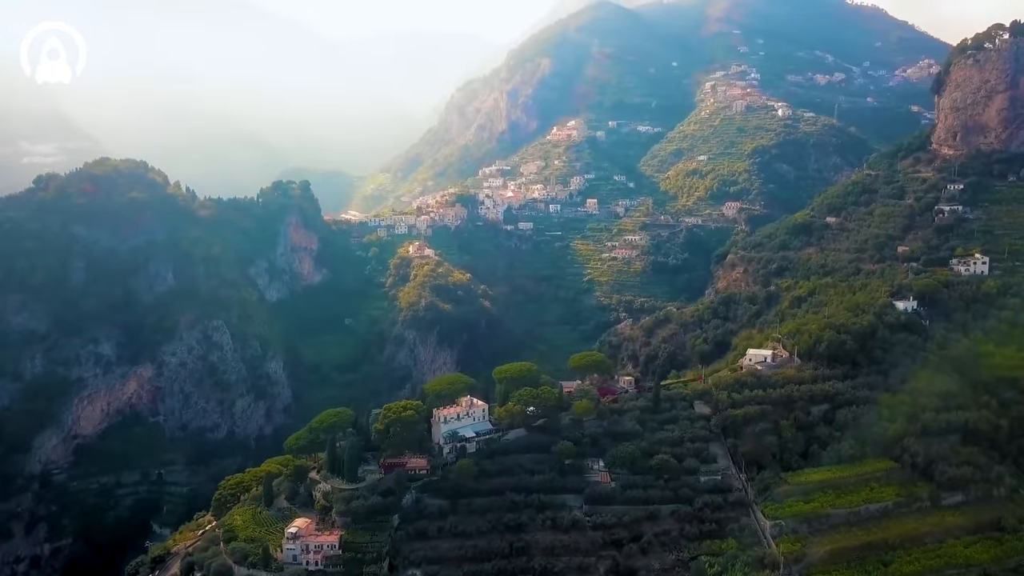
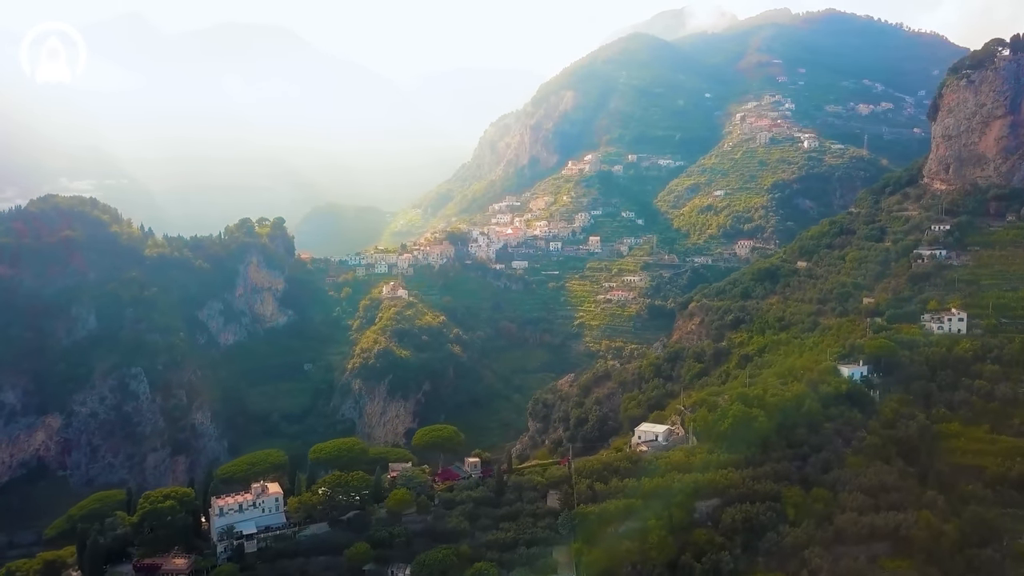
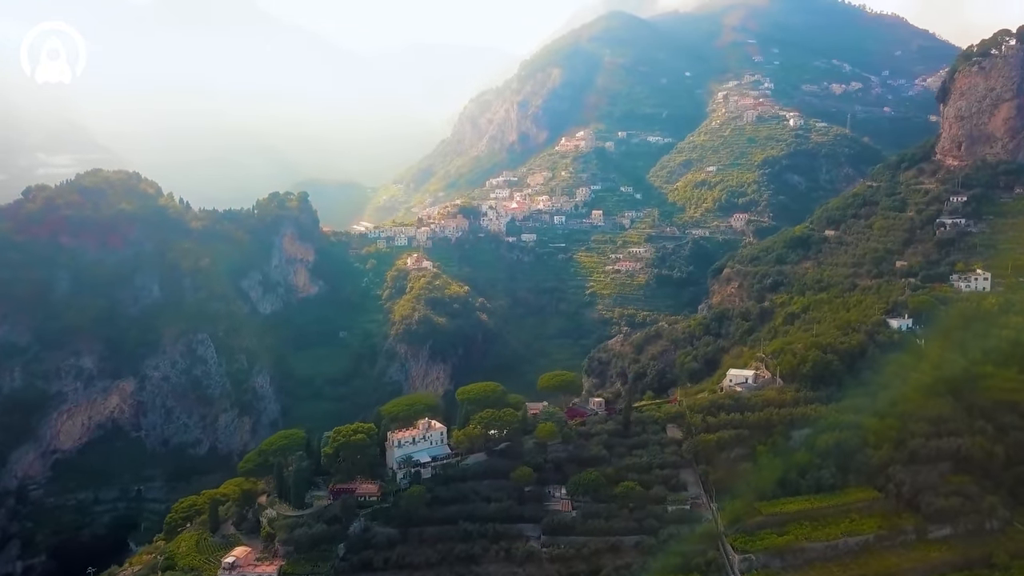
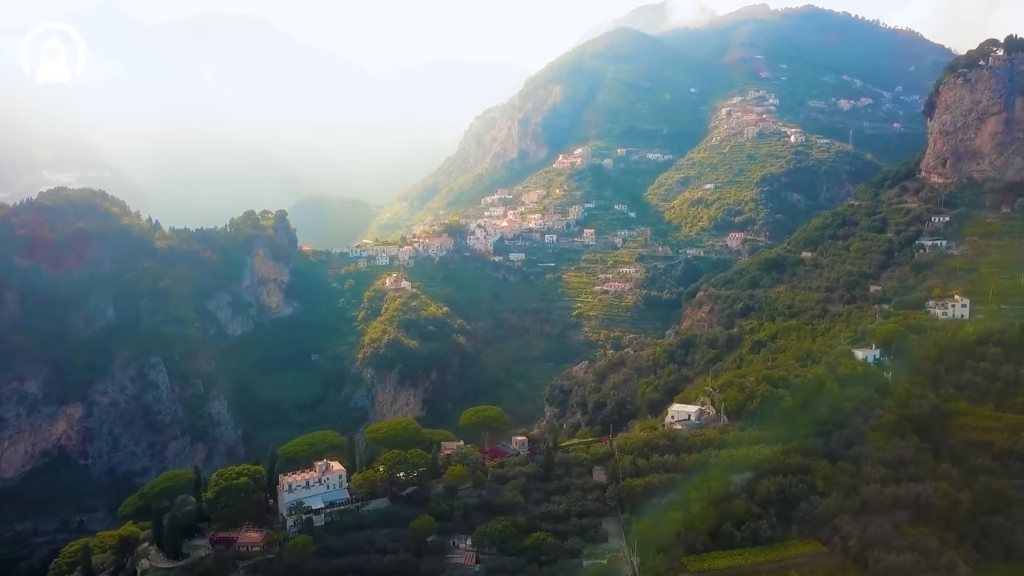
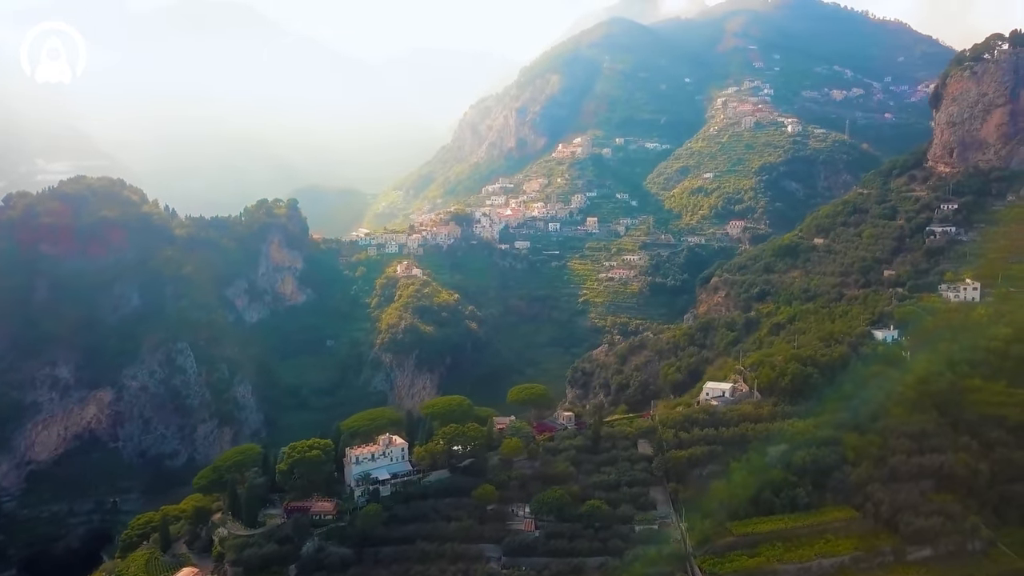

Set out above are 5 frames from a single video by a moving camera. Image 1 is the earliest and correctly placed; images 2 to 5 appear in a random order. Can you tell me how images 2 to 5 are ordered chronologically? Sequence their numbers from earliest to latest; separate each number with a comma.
3, 5, 4, 2
